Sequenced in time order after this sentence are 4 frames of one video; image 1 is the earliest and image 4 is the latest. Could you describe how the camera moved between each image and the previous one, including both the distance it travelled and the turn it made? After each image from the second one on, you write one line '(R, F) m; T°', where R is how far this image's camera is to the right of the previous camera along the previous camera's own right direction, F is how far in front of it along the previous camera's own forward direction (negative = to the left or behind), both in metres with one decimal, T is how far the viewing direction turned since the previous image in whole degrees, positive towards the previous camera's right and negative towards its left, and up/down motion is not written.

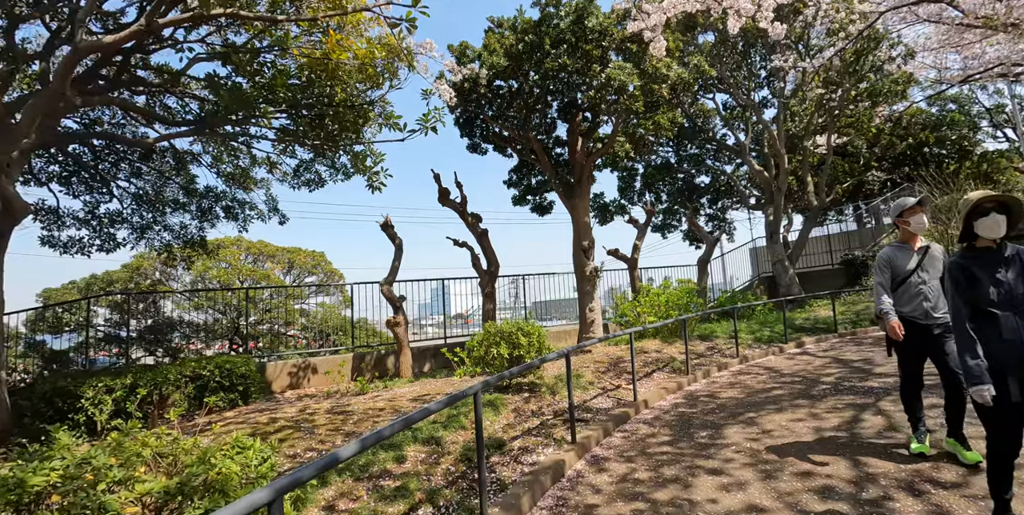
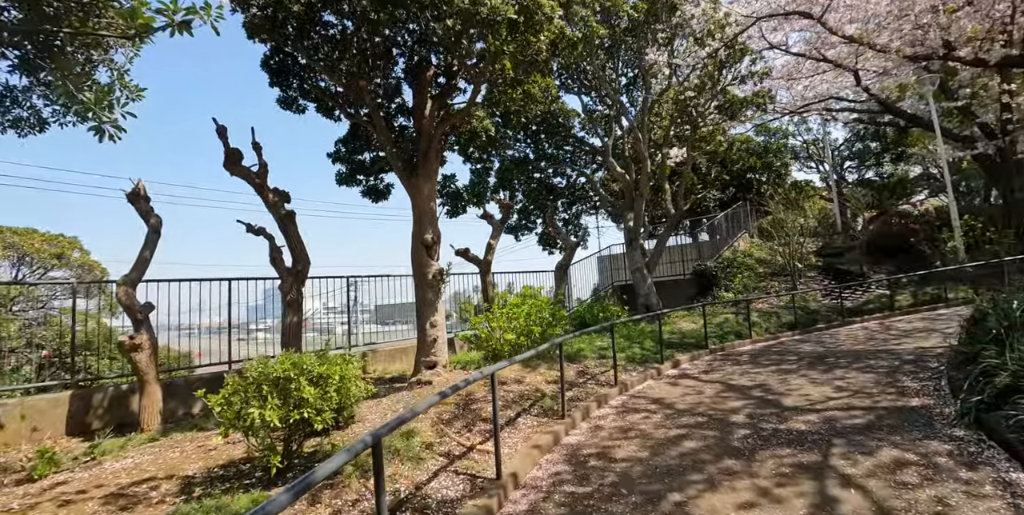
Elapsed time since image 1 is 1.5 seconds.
(+0.4, +2.3) m; +18°
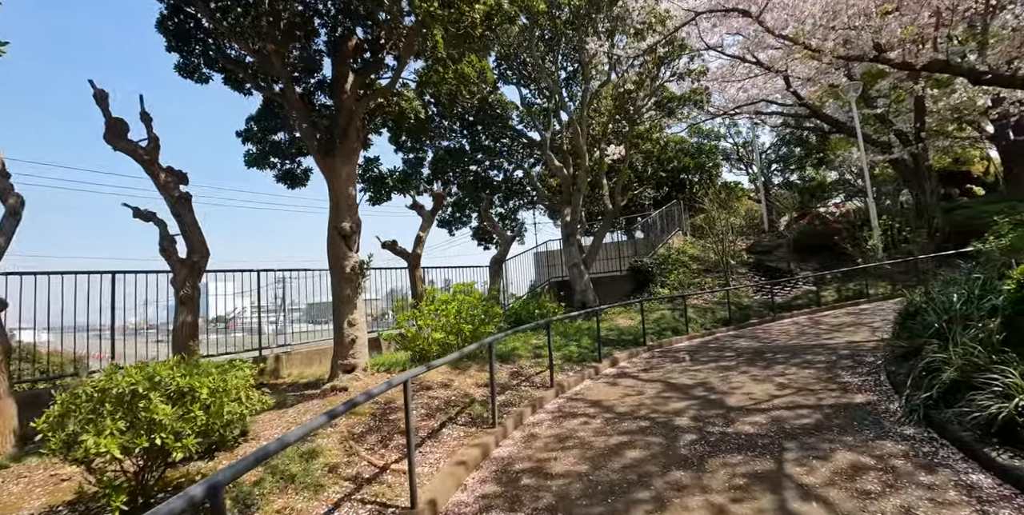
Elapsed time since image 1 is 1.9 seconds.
(+0.1, +0.6) m; +7°
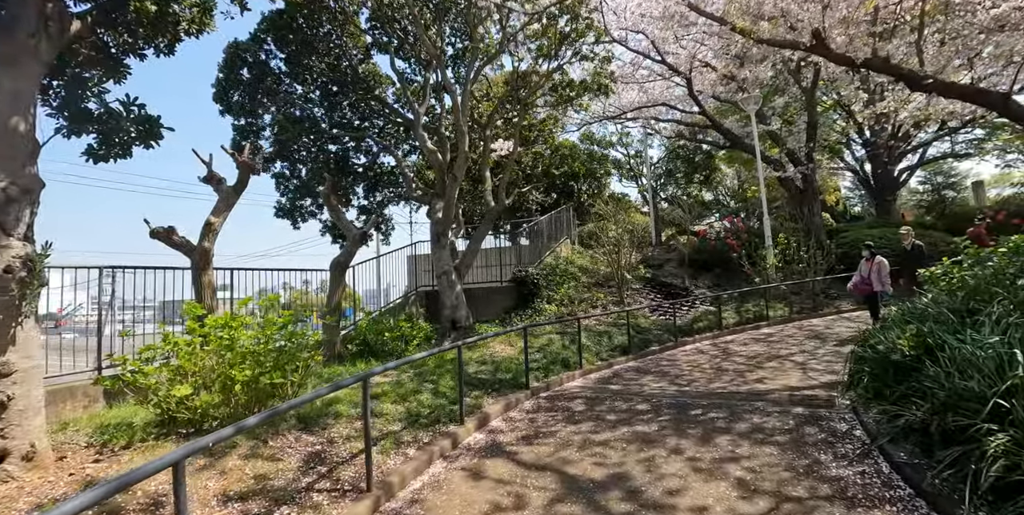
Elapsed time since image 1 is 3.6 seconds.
(+0.6, +2.3) m; +14°
